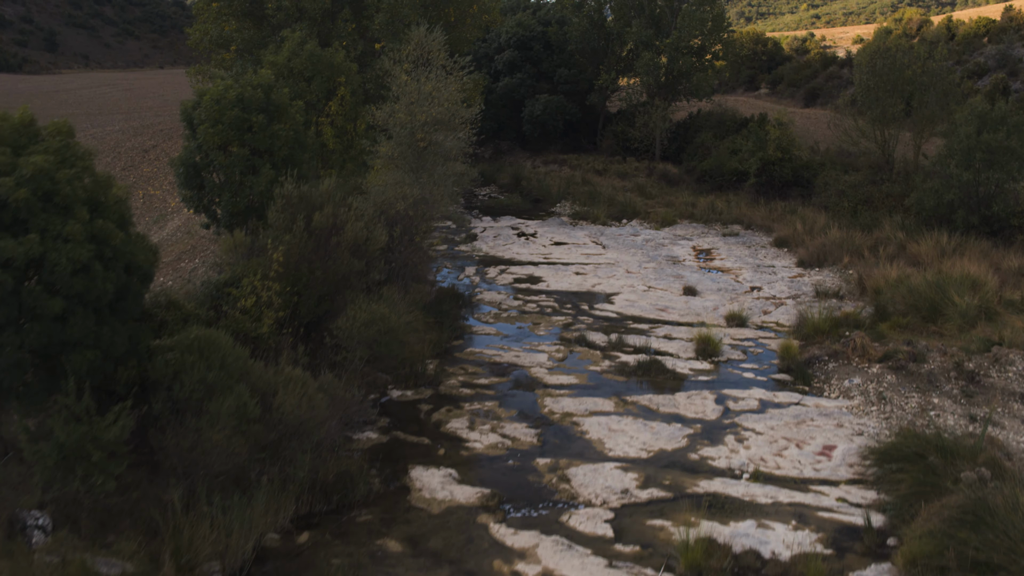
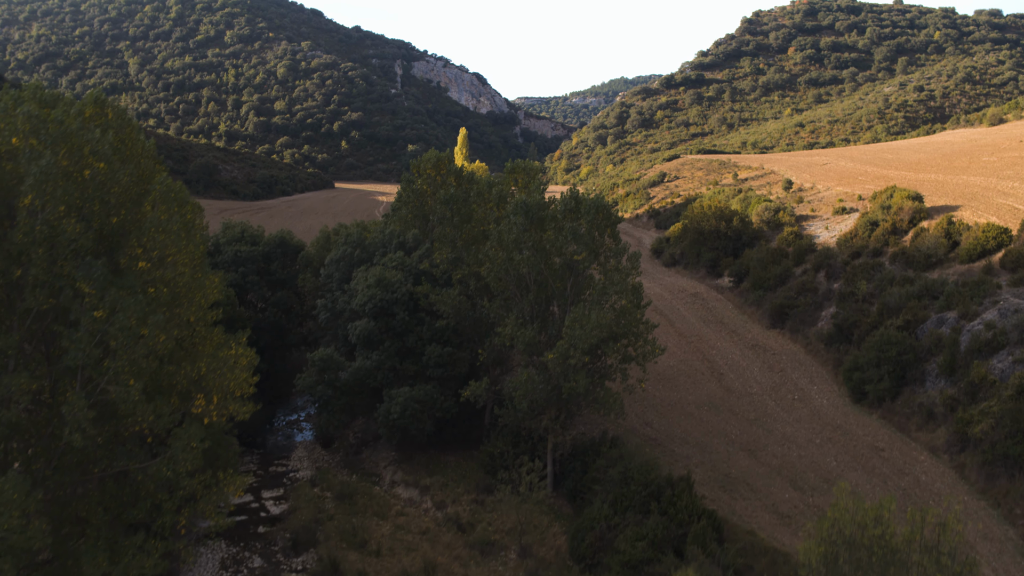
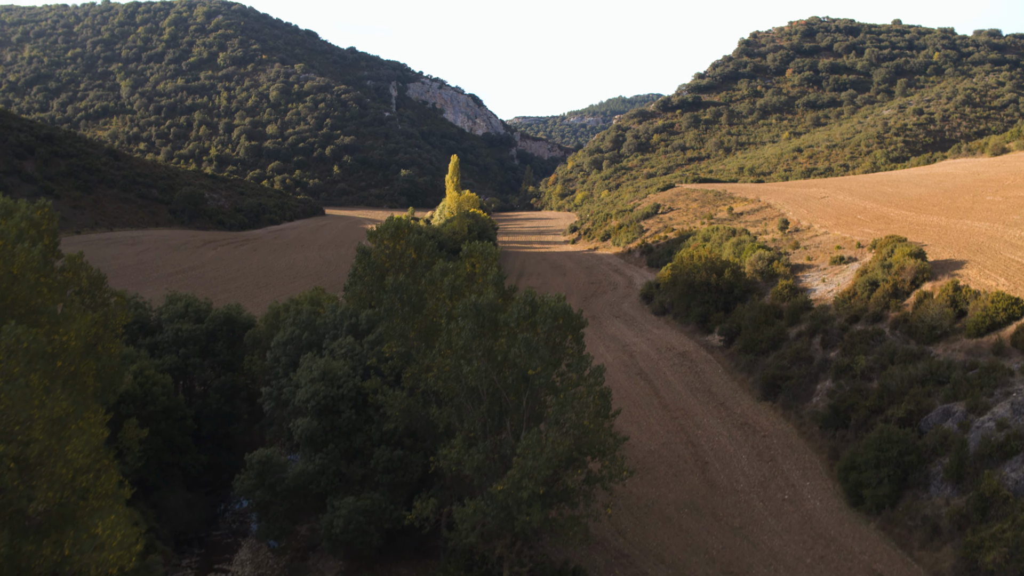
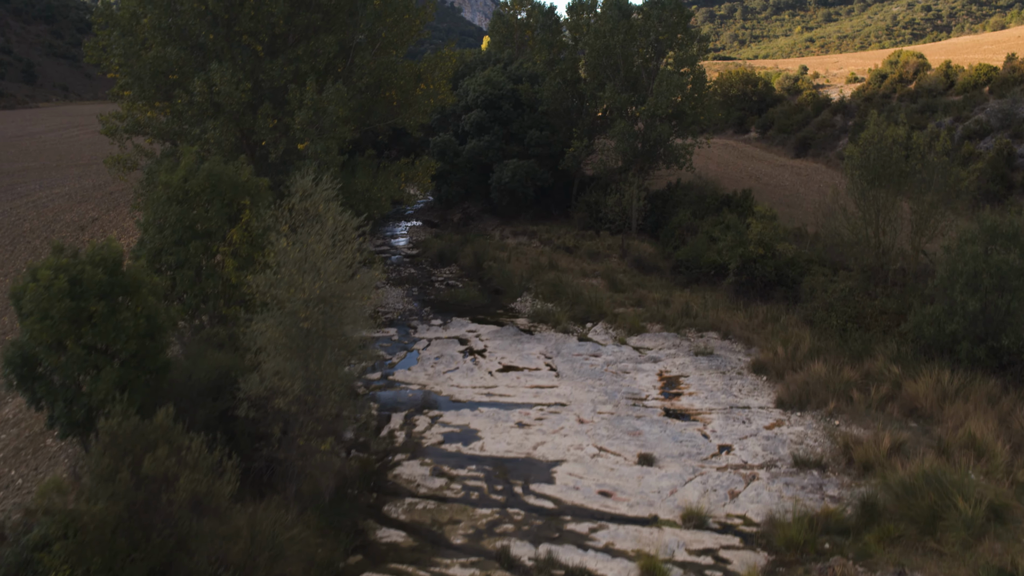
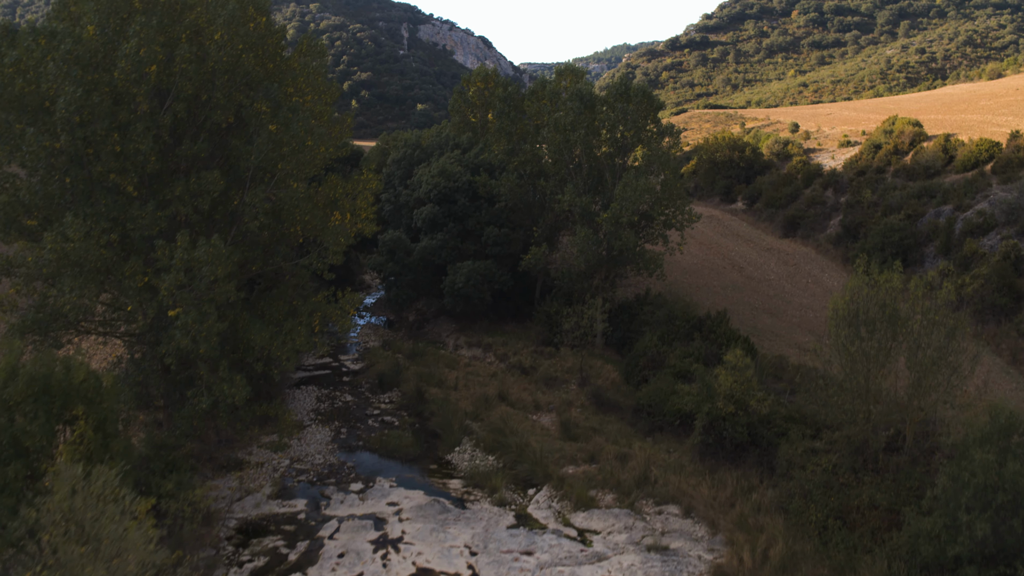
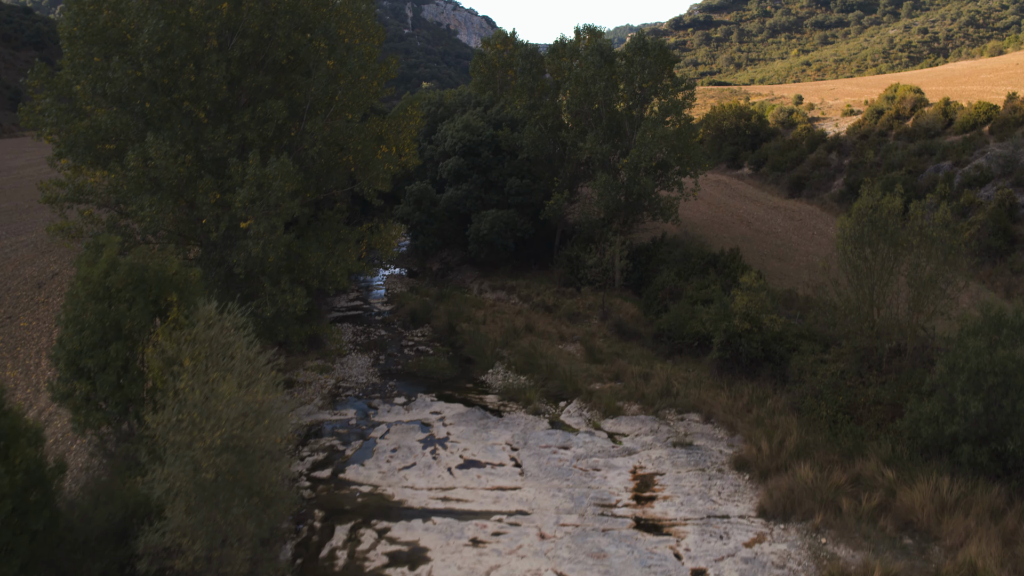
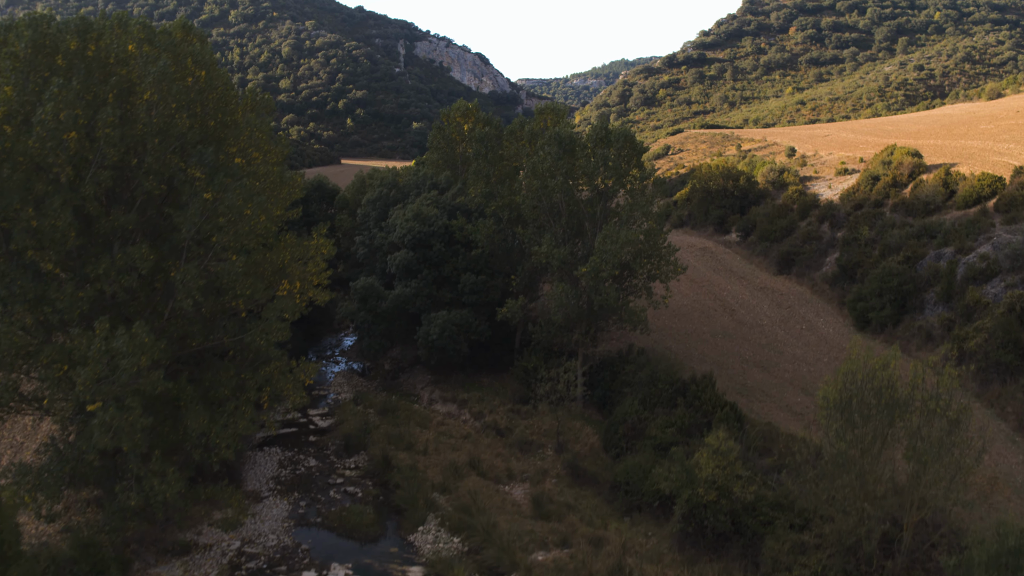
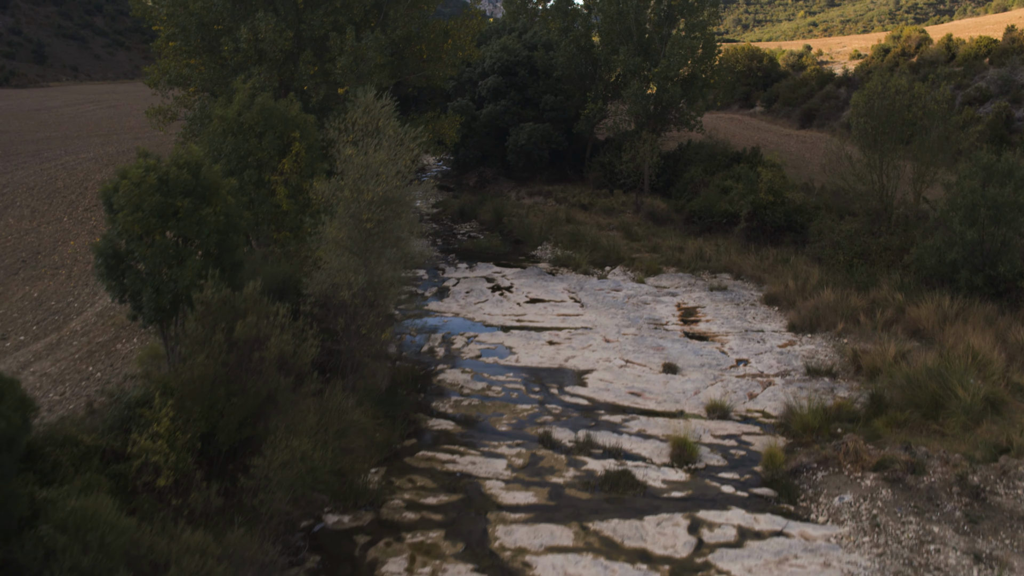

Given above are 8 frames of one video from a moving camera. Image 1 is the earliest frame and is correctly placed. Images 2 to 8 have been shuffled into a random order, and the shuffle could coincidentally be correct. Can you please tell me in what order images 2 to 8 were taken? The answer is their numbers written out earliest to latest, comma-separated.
8, 4, 6, 5, 7, 2, 3
